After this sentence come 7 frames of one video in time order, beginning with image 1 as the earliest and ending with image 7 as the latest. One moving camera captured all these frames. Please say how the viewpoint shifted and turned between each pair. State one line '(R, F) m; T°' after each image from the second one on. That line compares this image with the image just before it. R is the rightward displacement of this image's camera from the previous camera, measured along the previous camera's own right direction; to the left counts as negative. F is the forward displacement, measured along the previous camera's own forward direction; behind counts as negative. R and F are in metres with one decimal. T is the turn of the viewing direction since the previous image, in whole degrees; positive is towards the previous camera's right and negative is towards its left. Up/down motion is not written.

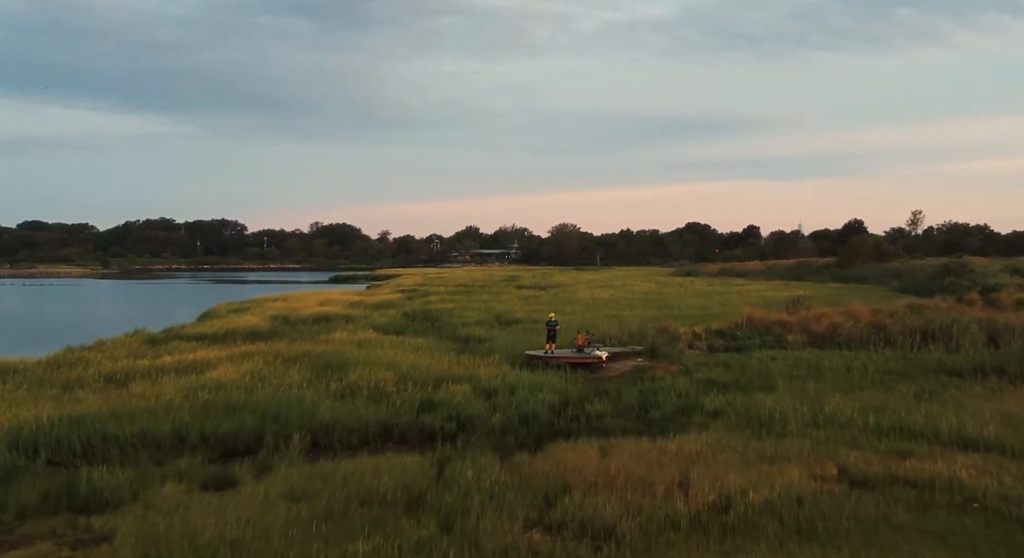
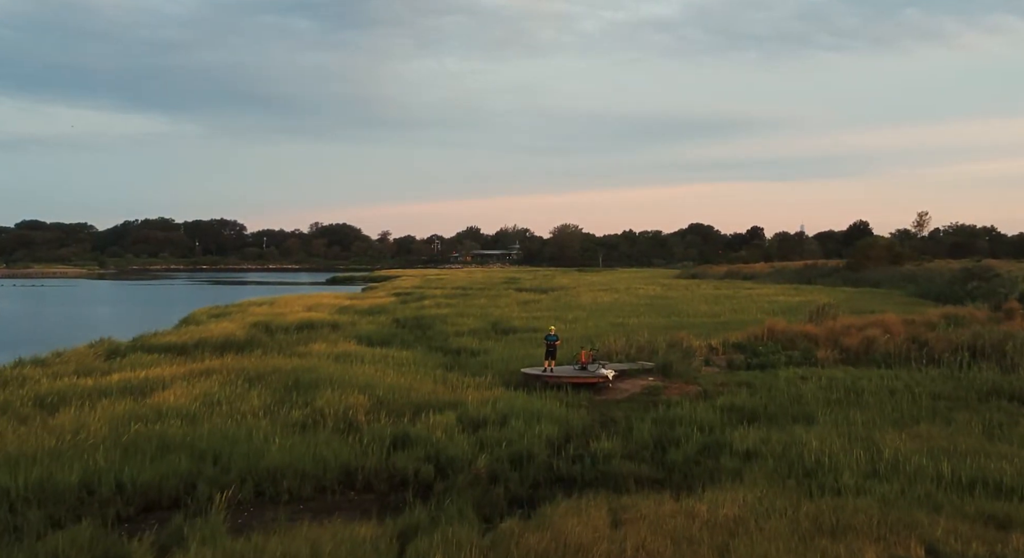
(+0.1, +2.0) m; 0°
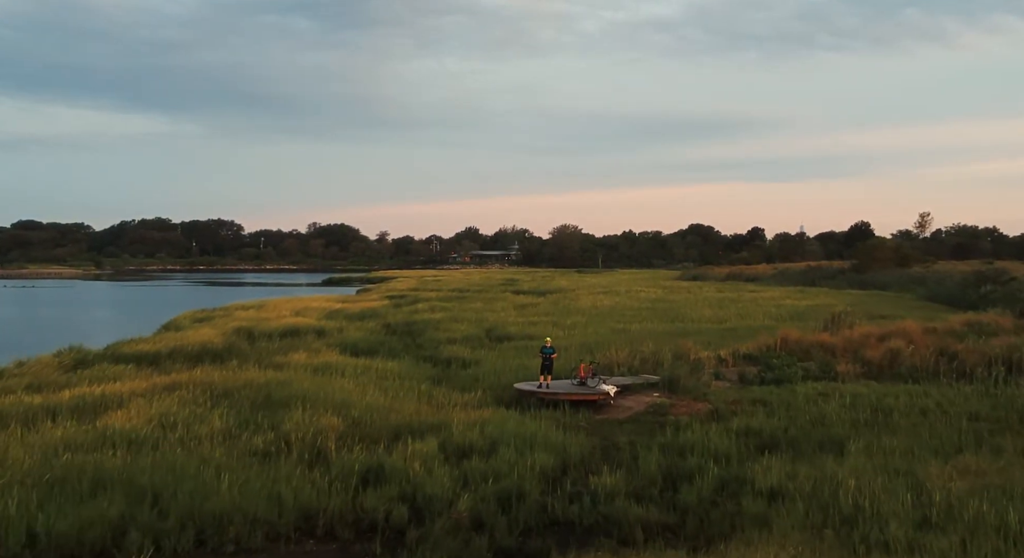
(+0.1, +1.3) m; 0°
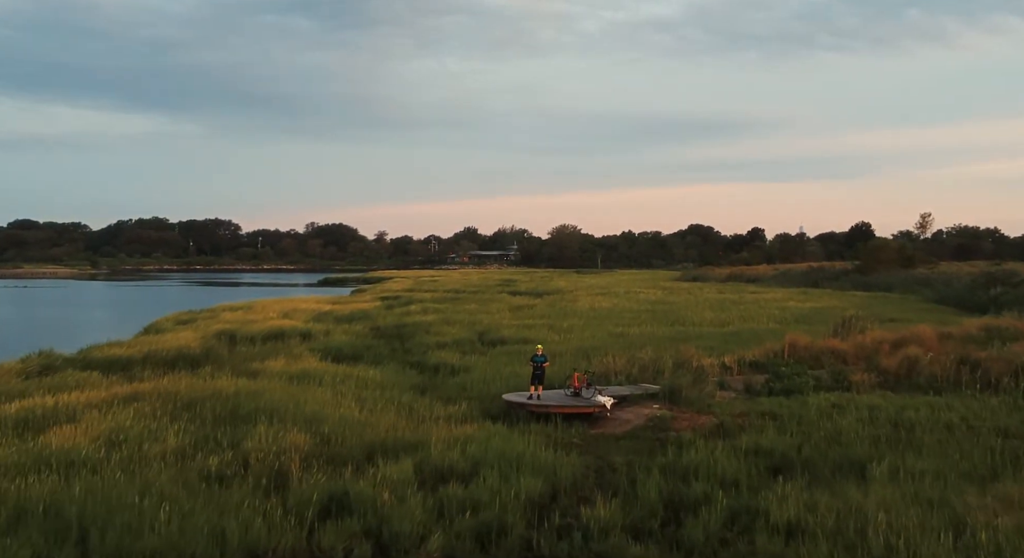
(+0.2, +1.0) m; 0°
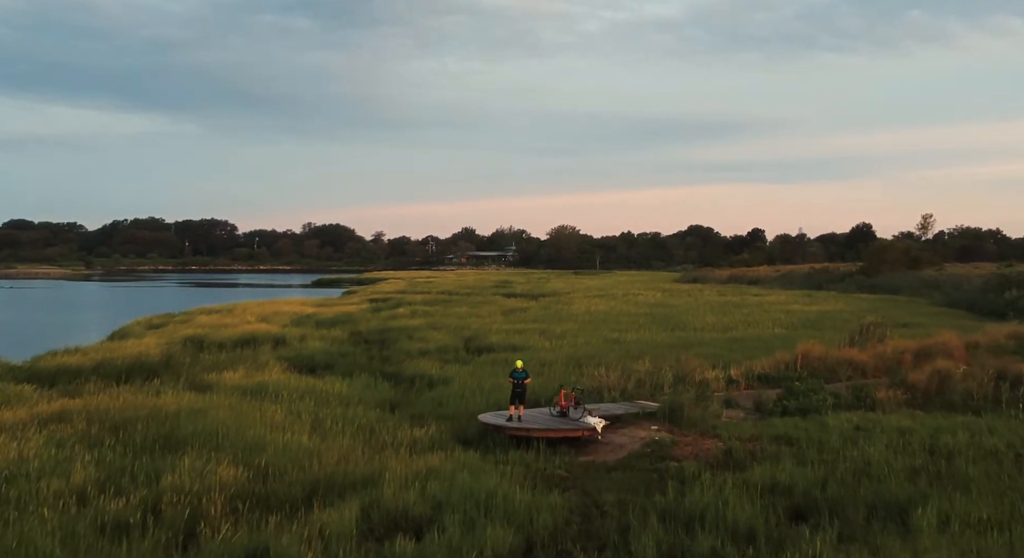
(+0.3, +1.6) m; 0°
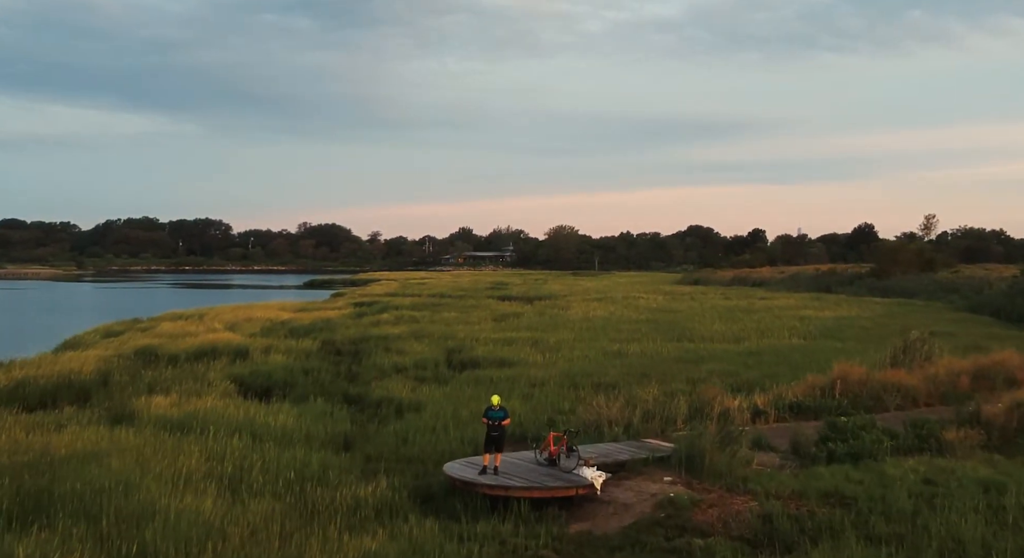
(+0.2, +2.4) m; 0°
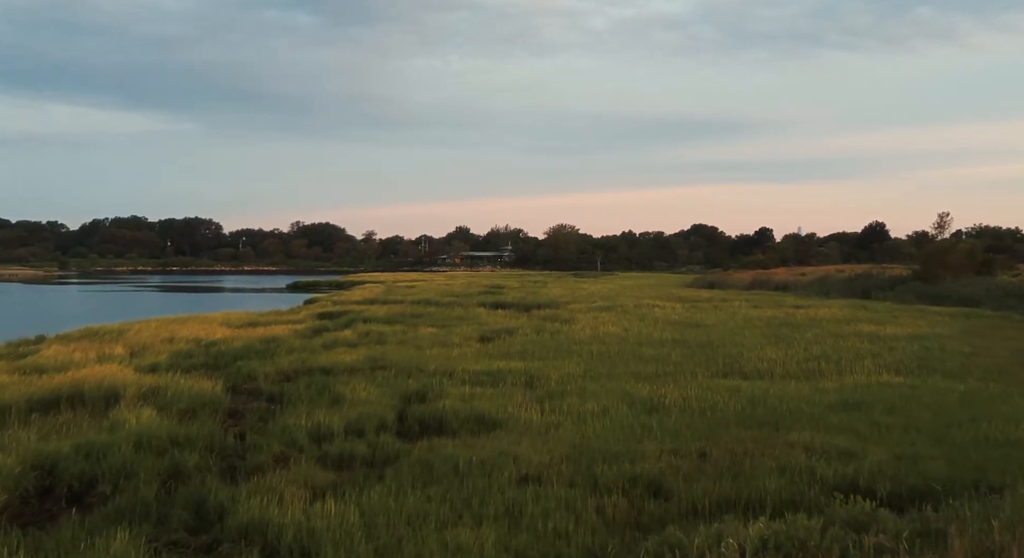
(+0.2, +6.2) m; 0°
